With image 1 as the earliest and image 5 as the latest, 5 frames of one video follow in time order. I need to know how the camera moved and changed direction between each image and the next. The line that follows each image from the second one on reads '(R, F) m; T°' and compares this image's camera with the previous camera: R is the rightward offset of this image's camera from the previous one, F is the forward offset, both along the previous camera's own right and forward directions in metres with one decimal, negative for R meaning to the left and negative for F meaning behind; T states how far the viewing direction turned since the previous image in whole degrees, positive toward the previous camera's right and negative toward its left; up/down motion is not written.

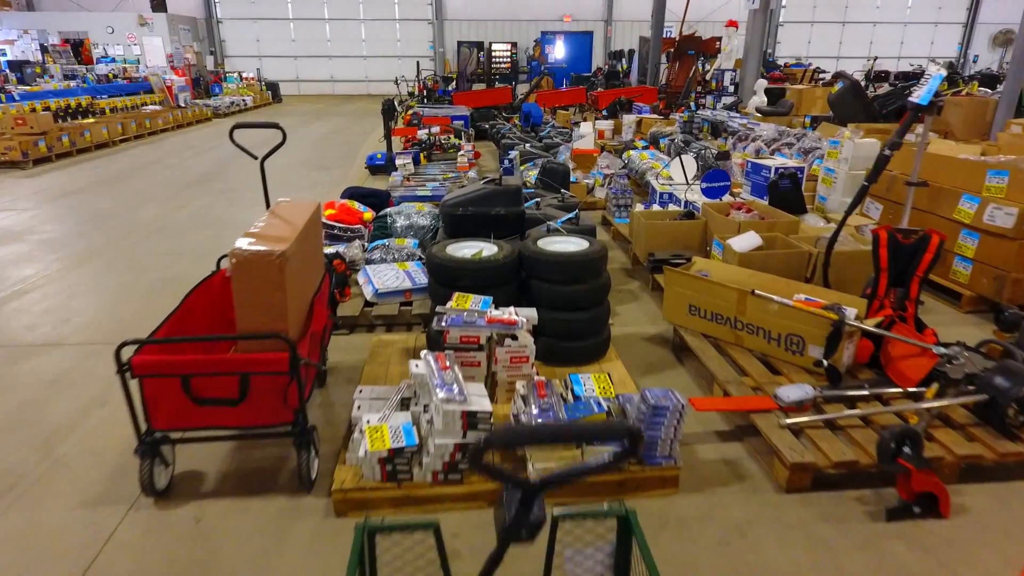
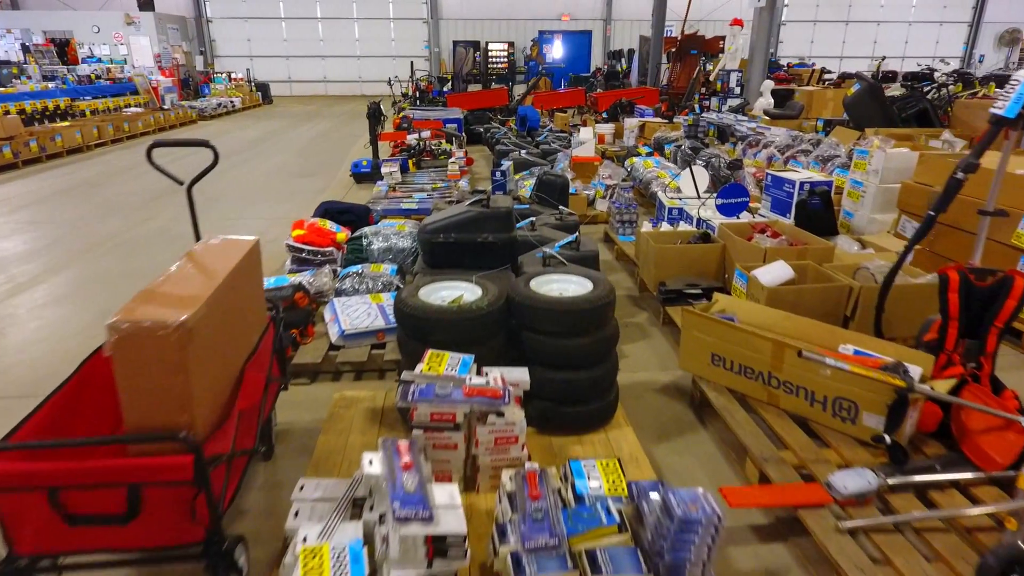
(0.0, +0.4) m; 0°
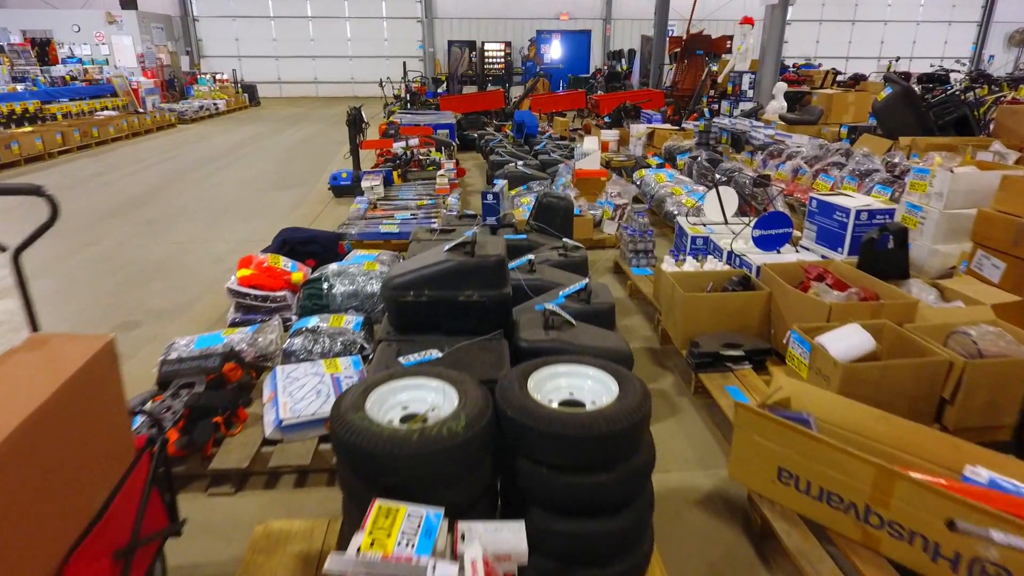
(0.0, +0.6) m; 0°
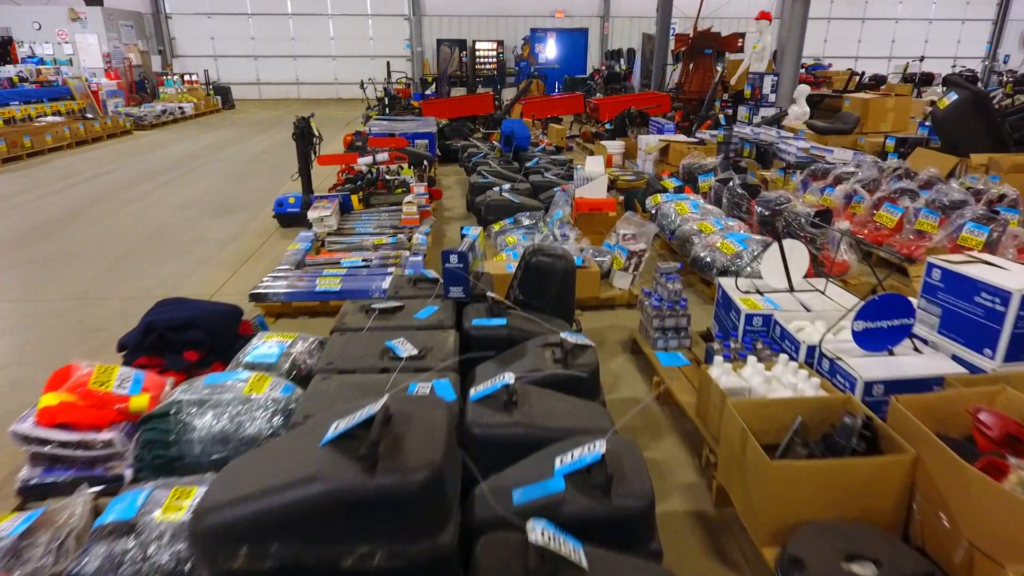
(+0.1, +1.0) m; 0°
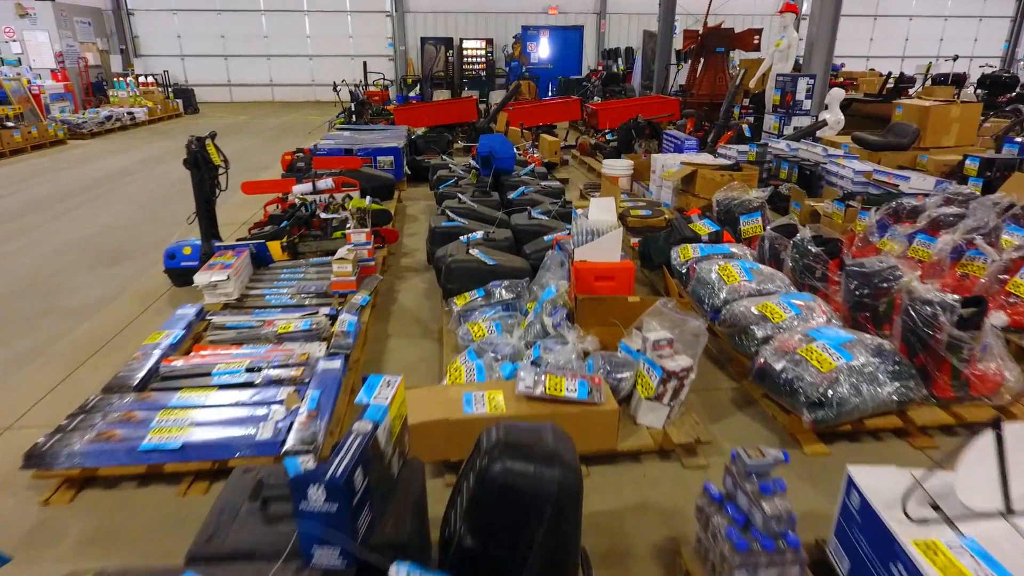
(+0.1, +1.2) m; +1°
